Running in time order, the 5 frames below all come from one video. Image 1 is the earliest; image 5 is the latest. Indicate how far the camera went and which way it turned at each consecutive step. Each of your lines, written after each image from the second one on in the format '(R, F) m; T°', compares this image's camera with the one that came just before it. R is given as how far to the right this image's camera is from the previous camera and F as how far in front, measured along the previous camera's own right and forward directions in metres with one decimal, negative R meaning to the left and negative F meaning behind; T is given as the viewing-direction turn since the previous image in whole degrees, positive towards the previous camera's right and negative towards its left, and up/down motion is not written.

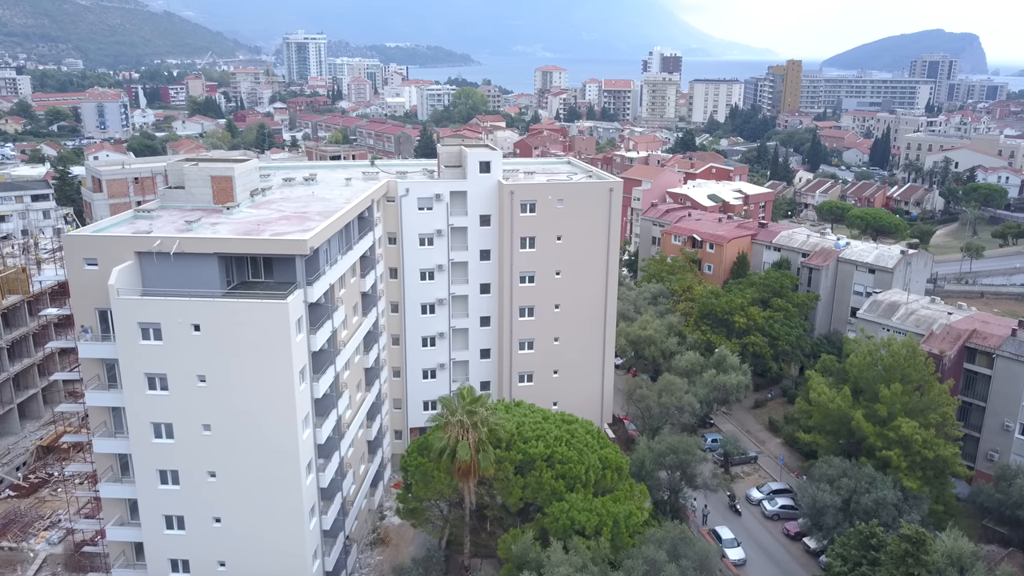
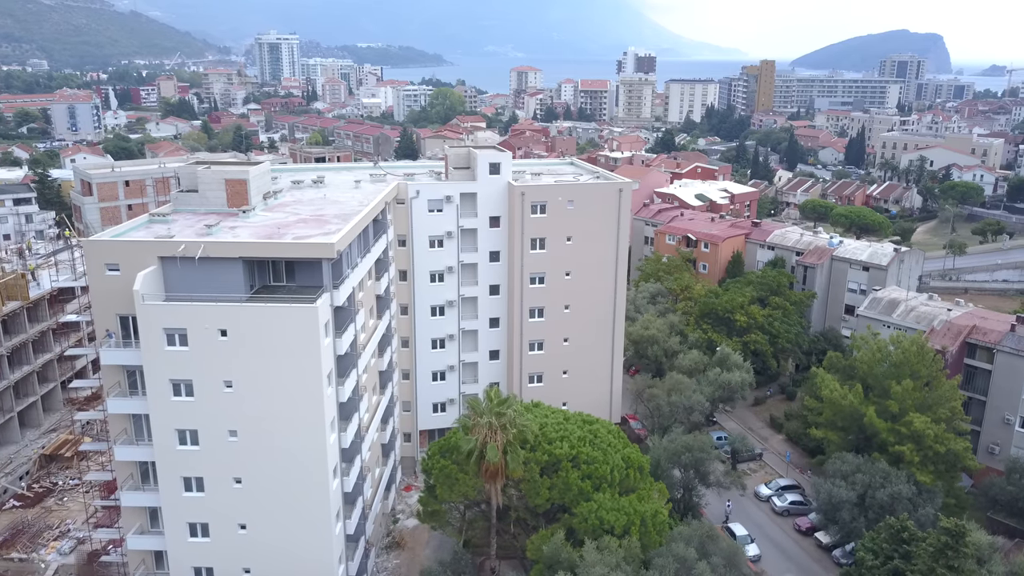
(-1.4, 0.0) m; +2°
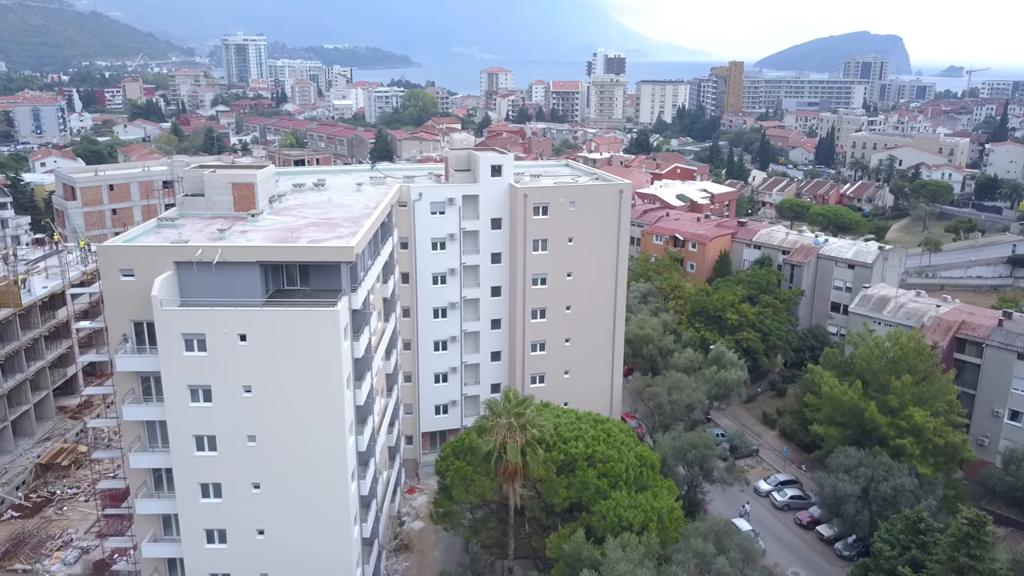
(-1.3, -0.1) m; +2°
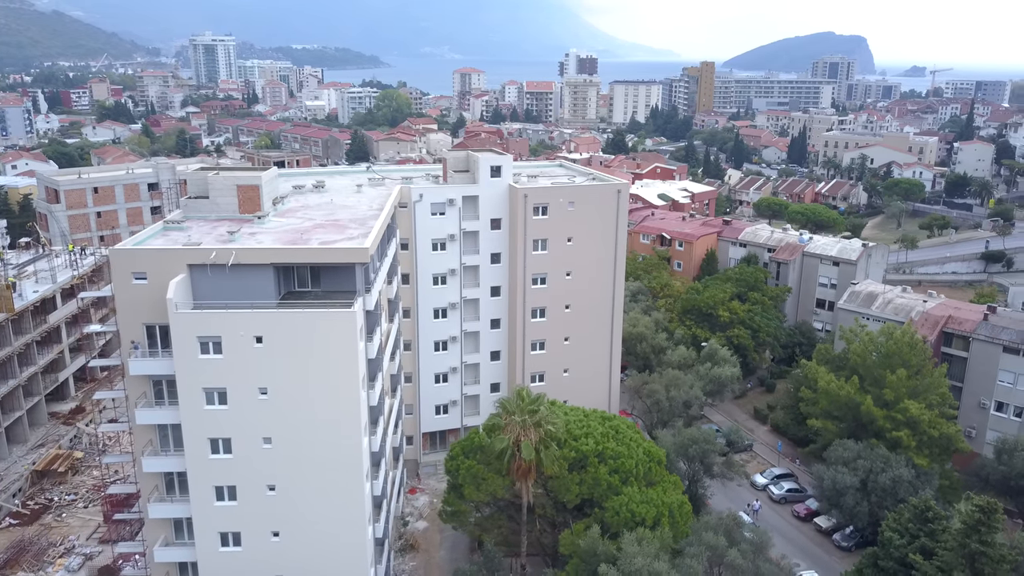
(-1.1, -0.2) m; +2°
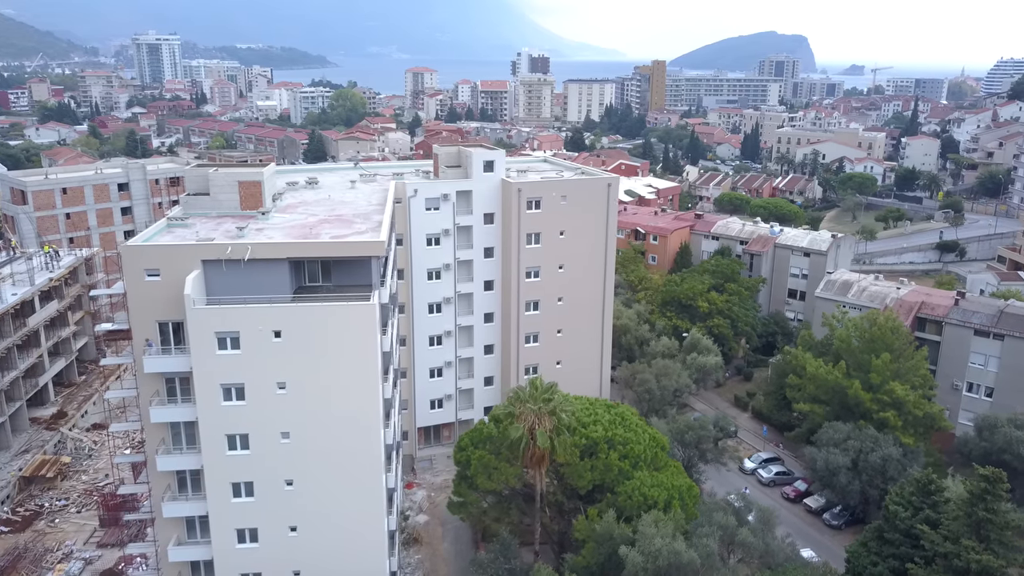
(-1.7, -0.3) m; +3°
